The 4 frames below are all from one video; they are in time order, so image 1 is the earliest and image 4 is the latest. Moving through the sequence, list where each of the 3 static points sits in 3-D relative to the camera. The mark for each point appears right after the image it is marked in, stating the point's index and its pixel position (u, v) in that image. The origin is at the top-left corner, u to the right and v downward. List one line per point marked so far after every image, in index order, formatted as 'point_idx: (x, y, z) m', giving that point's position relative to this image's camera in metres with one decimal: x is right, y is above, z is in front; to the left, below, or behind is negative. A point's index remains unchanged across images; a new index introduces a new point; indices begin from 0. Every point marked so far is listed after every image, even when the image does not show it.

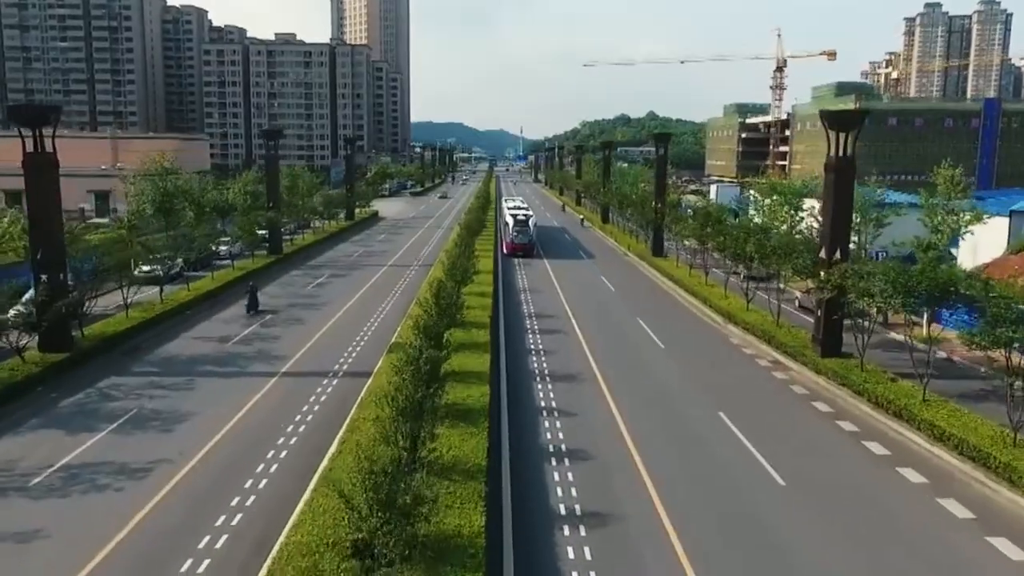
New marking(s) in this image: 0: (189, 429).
0: (-8.9, -3.9, +19.1) m
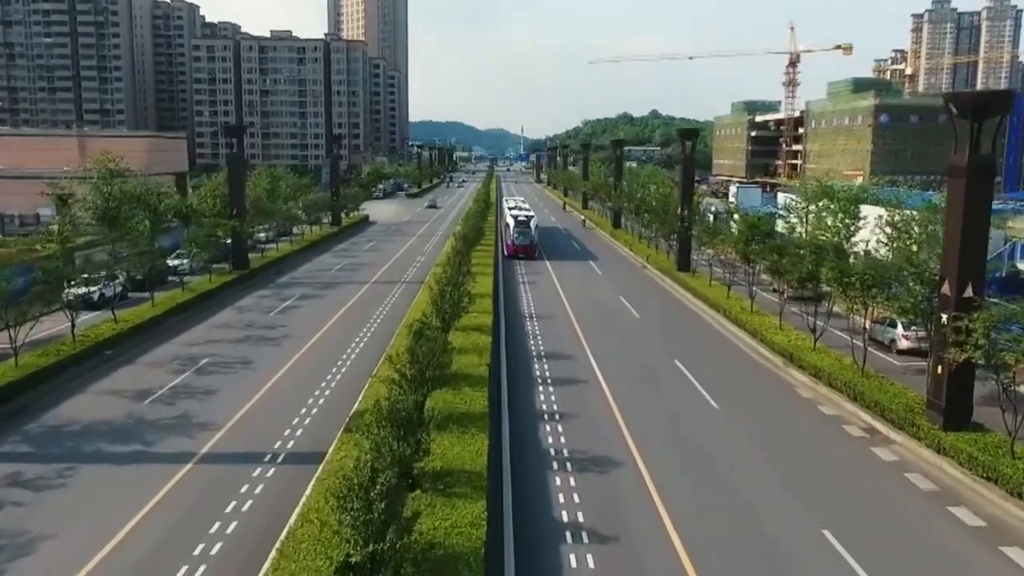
0: (-8.7, -5.1, +12.7) m
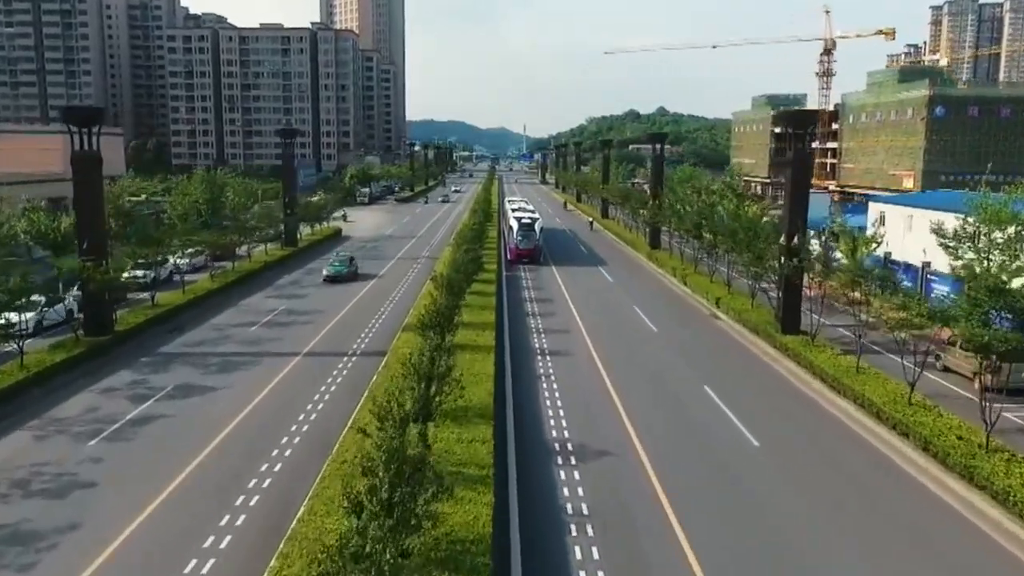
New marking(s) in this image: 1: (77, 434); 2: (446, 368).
0: (-8.3, -7.7, -1.4) m
1: (-11.3, -3.8, +18.0) m
2: (-1.7, -1.9, +17.9) m
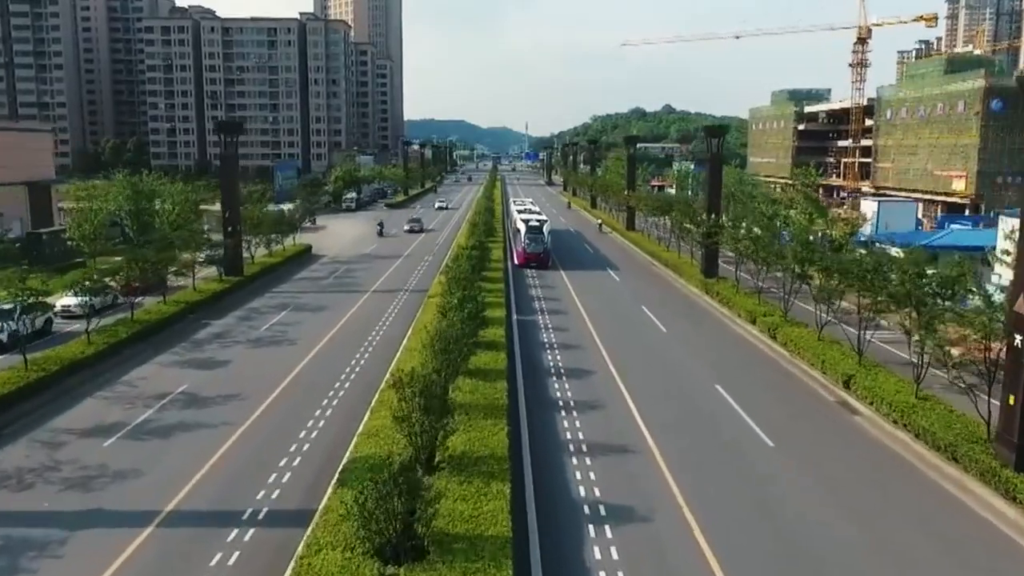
0: (-7.8, -9.9, -12.7) m
1: (-10.8, -6.0, +6.7) m
2: (-1.1, -4.1, +6.6) m
